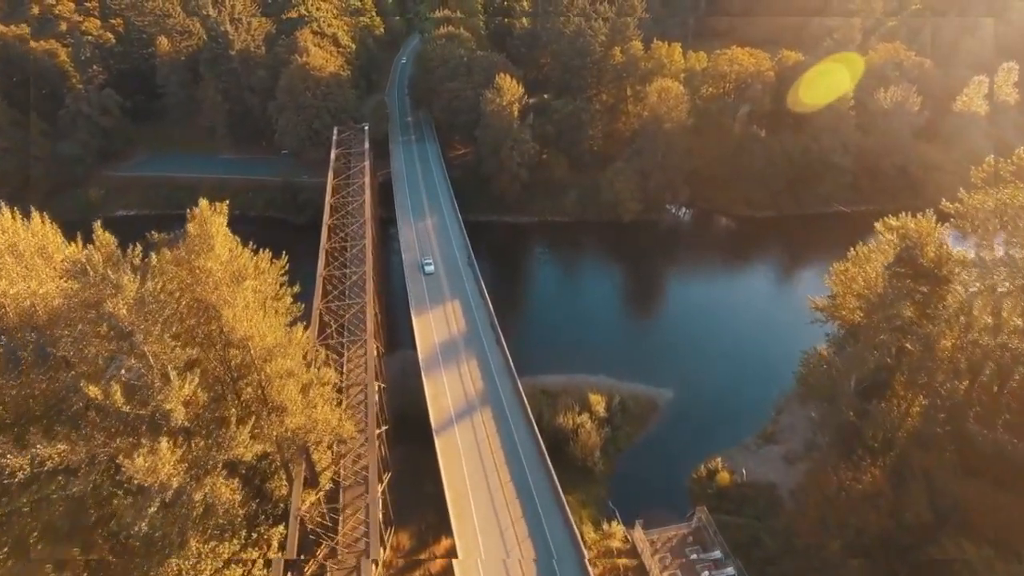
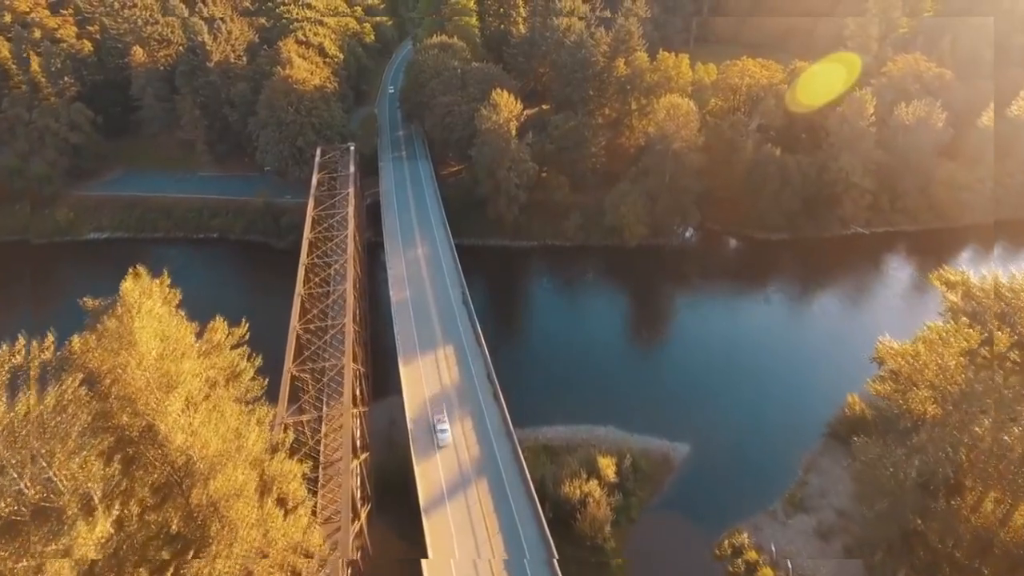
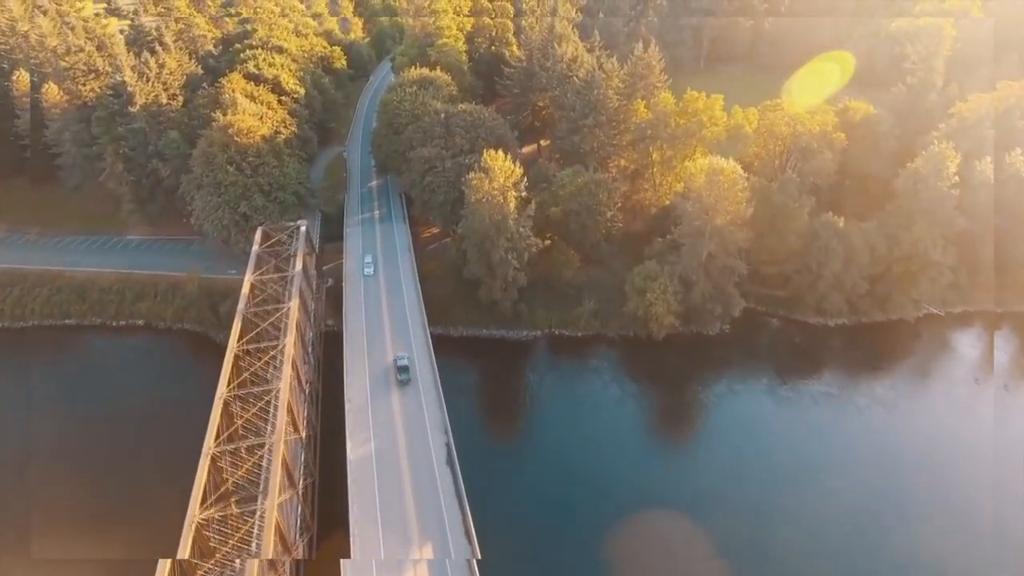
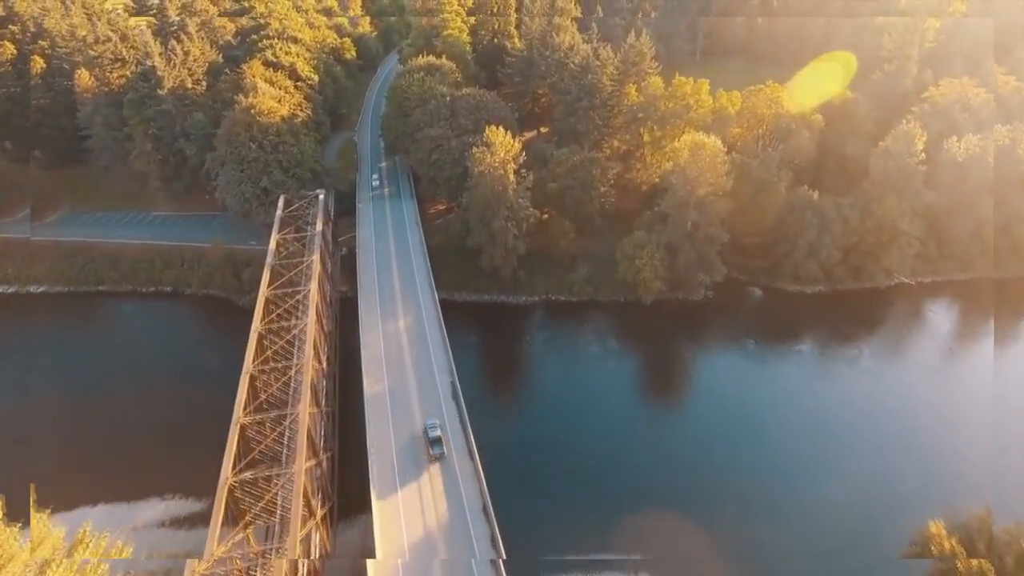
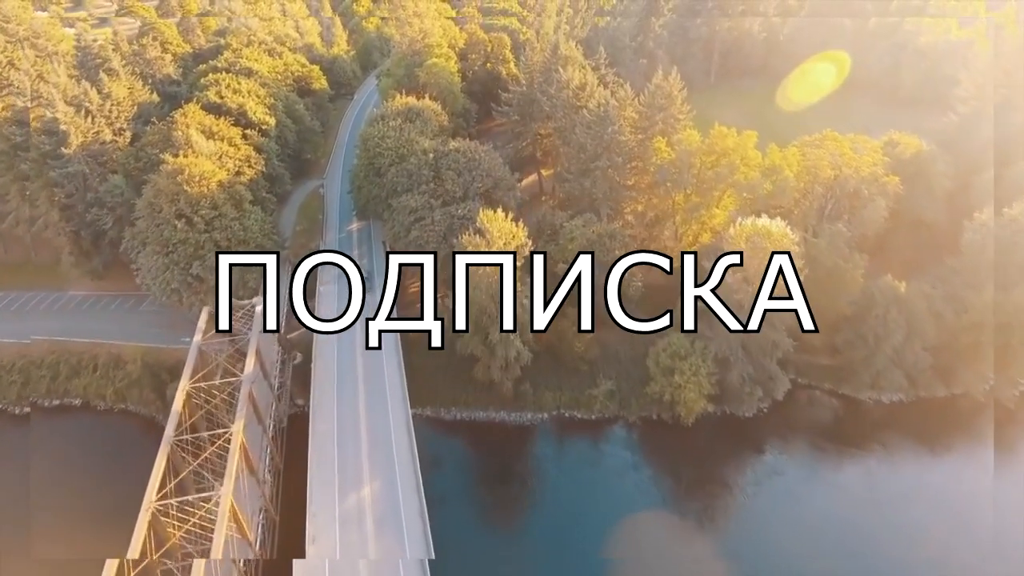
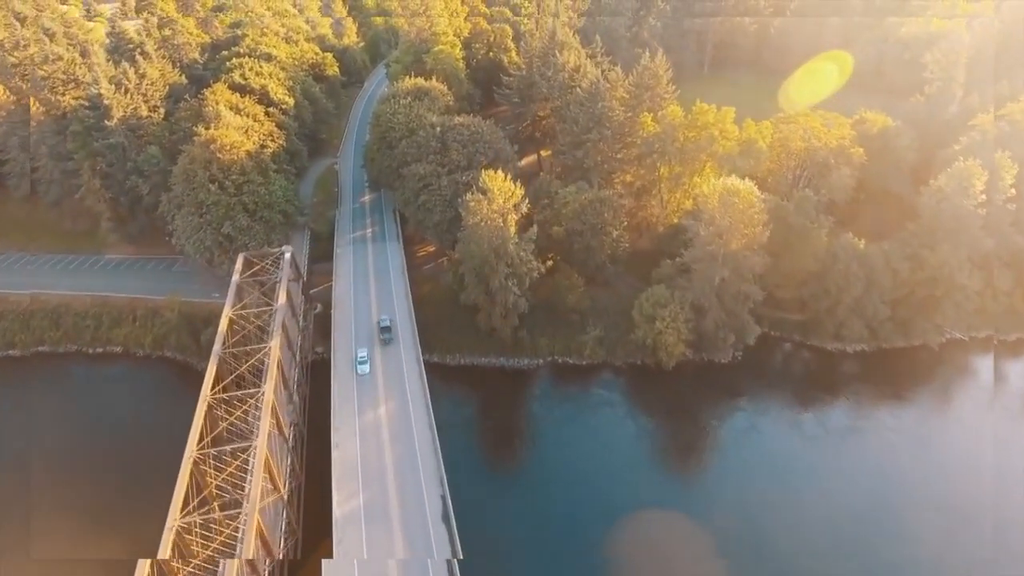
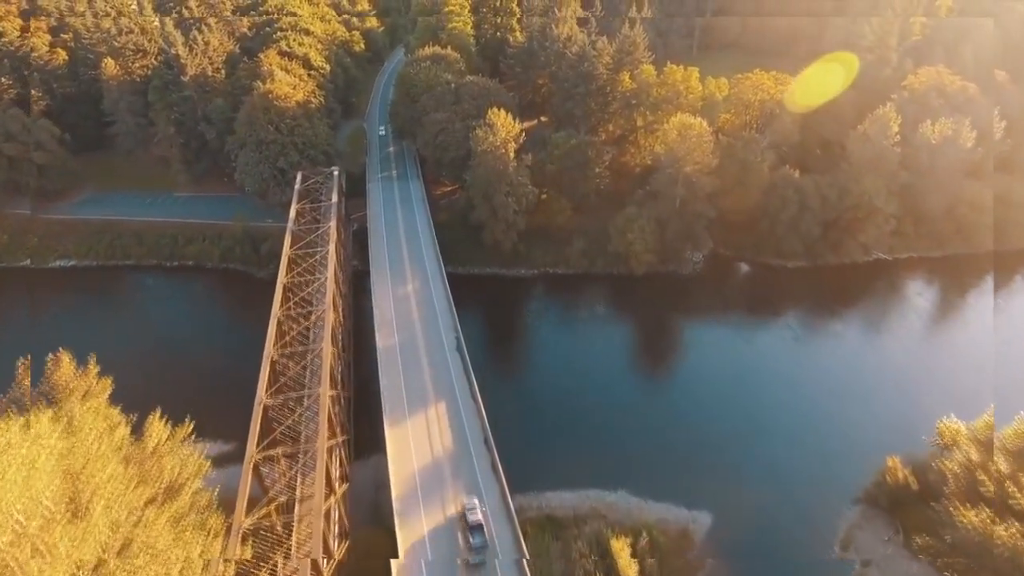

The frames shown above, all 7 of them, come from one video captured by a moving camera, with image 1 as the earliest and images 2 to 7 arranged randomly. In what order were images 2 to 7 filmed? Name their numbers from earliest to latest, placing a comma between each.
2, 7, 4, 3, 6, 5
